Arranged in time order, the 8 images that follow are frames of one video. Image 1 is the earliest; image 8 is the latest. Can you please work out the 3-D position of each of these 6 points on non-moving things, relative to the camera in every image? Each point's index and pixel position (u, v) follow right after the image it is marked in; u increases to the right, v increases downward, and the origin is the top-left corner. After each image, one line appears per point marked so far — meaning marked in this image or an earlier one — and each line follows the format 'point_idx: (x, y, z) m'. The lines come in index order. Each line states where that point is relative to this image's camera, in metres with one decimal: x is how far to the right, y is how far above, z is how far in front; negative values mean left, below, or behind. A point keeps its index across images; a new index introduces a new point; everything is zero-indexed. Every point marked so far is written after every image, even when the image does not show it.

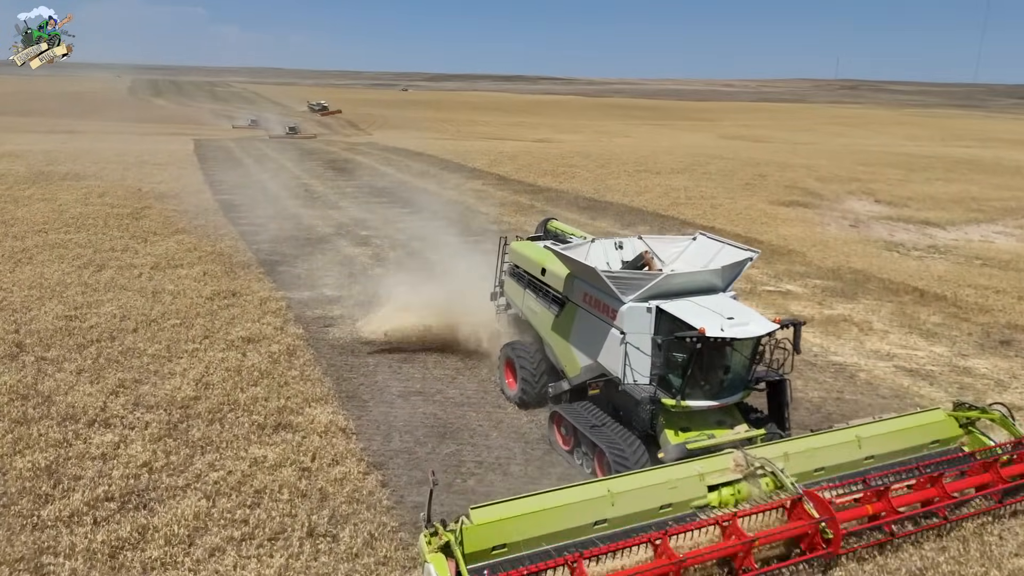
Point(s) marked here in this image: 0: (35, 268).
0: (-7.7, +0.3, +11.0) m
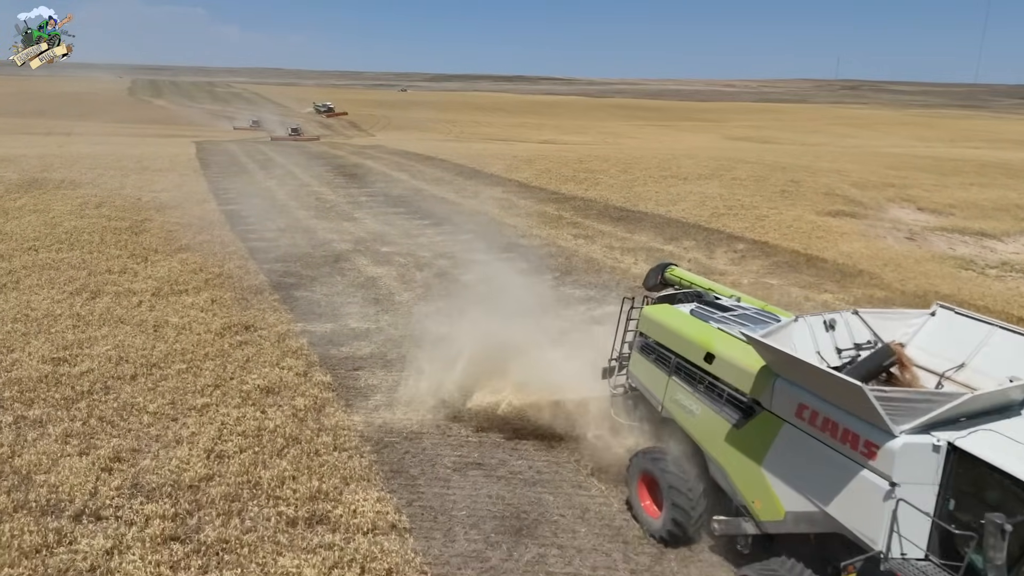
0: (-7.1, -0.1, +9.7) m
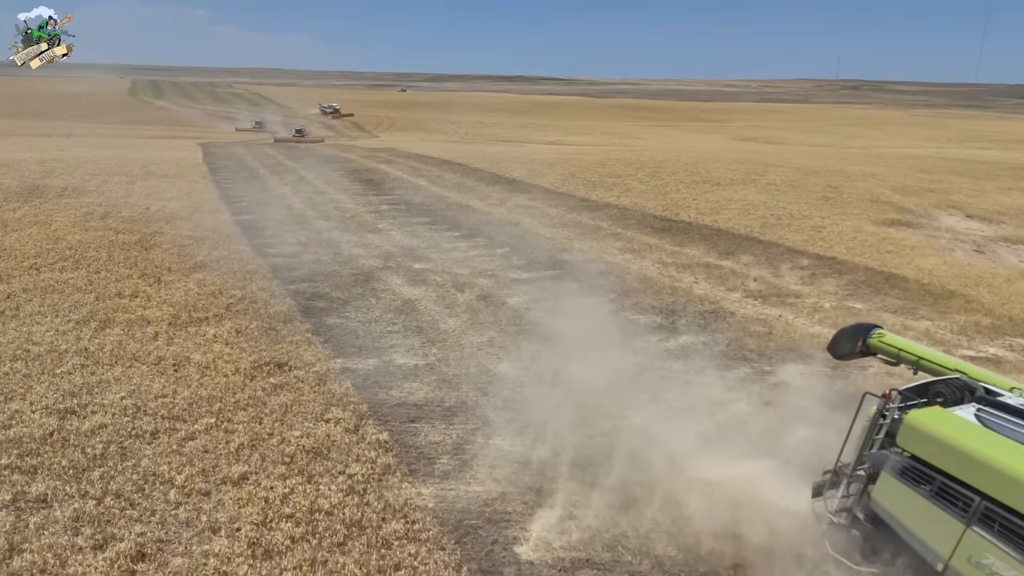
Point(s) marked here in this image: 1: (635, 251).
0: (-6.3, -0.5, +8.6) m
1: (+2.4, +0.7, +13.2) m
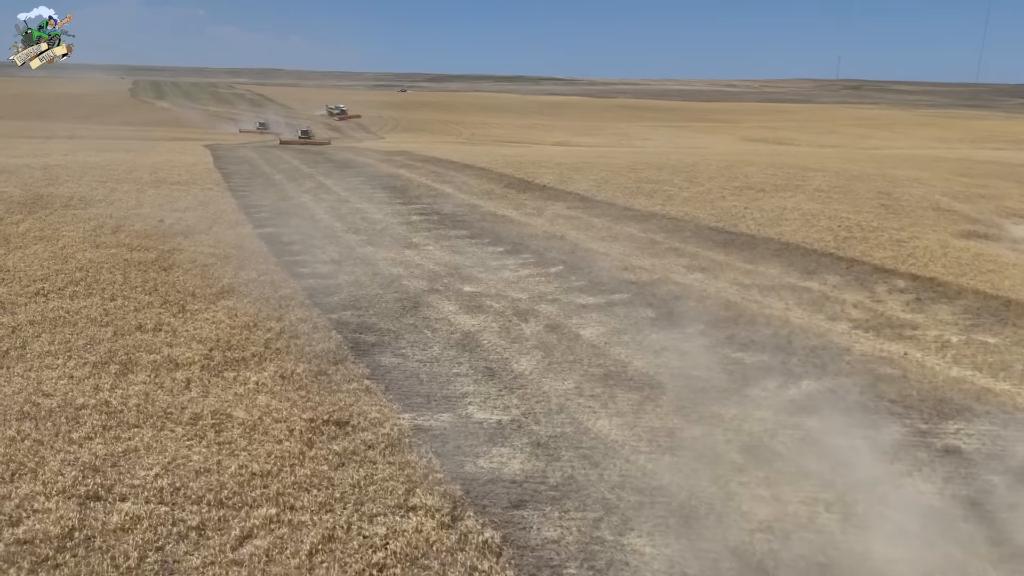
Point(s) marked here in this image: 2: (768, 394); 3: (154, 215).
0: (-5.3, -0.9, +7.4) m
1: (+3.4, +0.3, +12.0) m
2: (+2.7, -1.1, +7.1) m
3: (-8.3, +1.7, +15.6) m
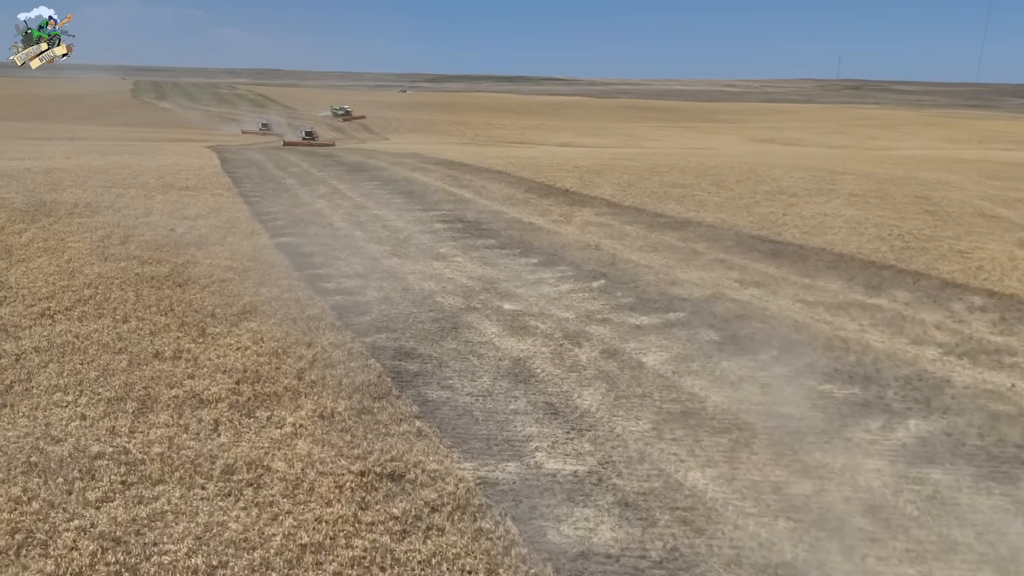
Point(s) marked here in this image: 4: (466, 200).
0: (-4.6, -1.2, +6.5) m
1: (+4.1, +0.1, +11.1) m
2: (+3.3, -1.4, +6.2) m
3: (-7.6, +1.4, +14.8) m
4: (-1.3, +2.5, +19.4) m
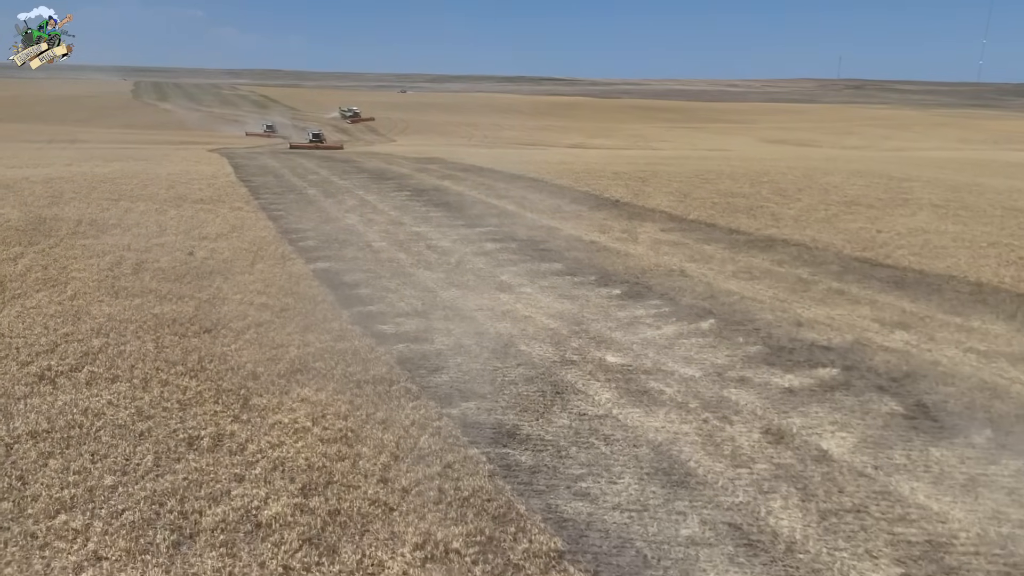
0: (-3.3, -1.8, +4.7) m
1: (+5.3, -0.5, +9.2) m
2: (+4.6, -2.0, +4.4) m
3: (-6.3, +0.8, +12.9) m
4: (0.0, +2.0, +17.5) m
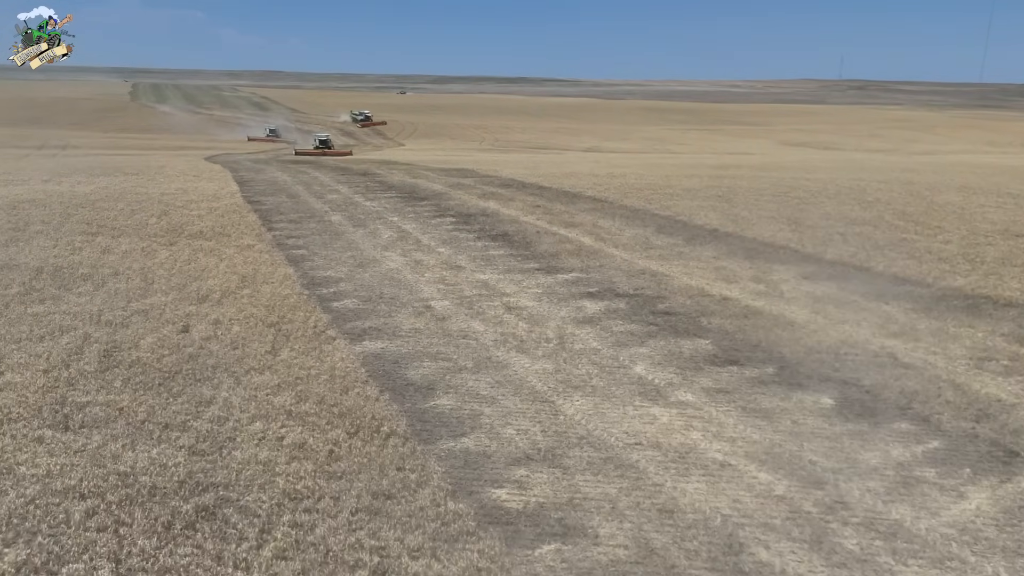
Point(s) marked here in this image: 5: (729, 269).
0: (-1.7, -2.9, +1.0) m
1: (+7.0, -1.7, +5.5) m
2: (+6.3, -3.1, +0.6) m
3: (-4.6, -0.4, +9.2) m
4: (+1.7, +0.8, +13.8) m
5: (+4.0, +0.4, +12.5) m
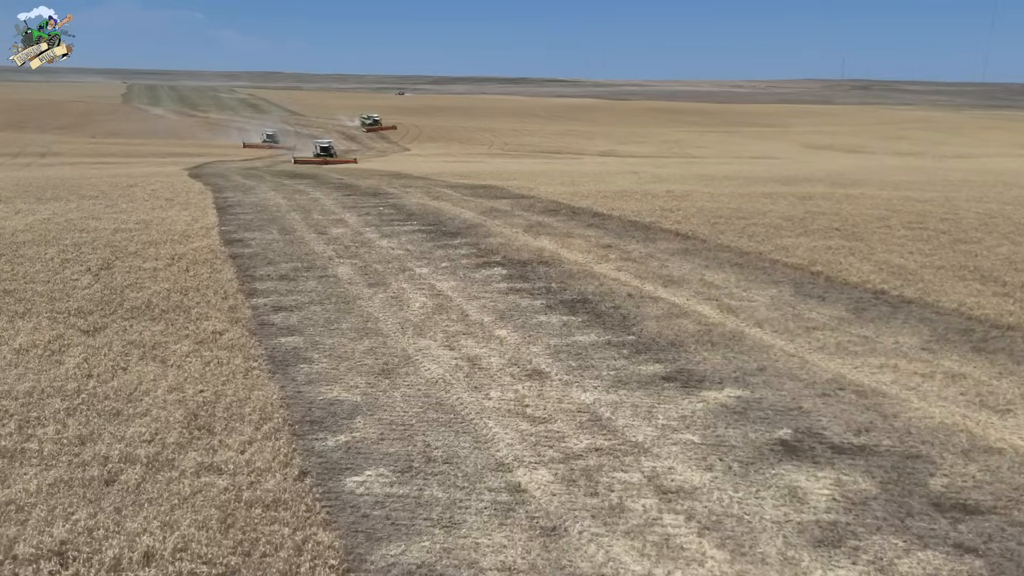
0: (-0.3, -4.4, -3.7) m
1: (+8.4, -3.1, +0.8) m
2: (+7.6, -4.5, -4.0) m
3: (-3.3, -1.8, +4.5) m
4: (+3.0, -0.6, +9.1) m
5: (+5.4, -1.0, +7.8) m
